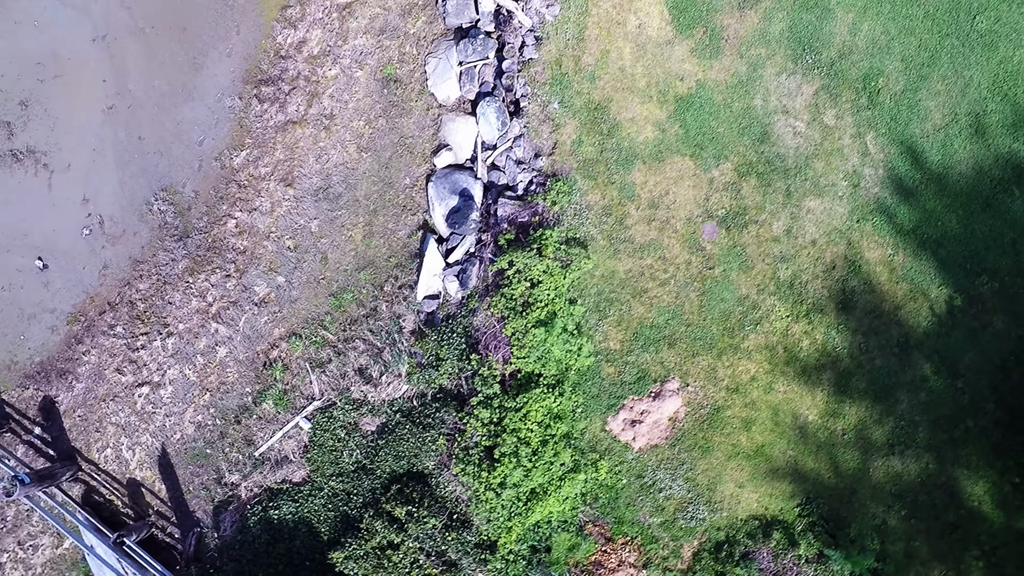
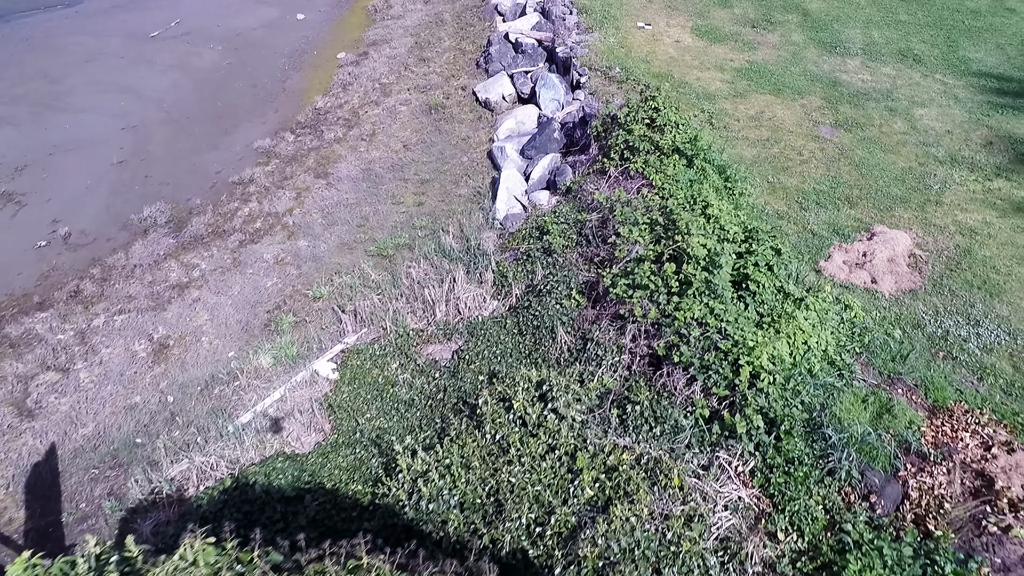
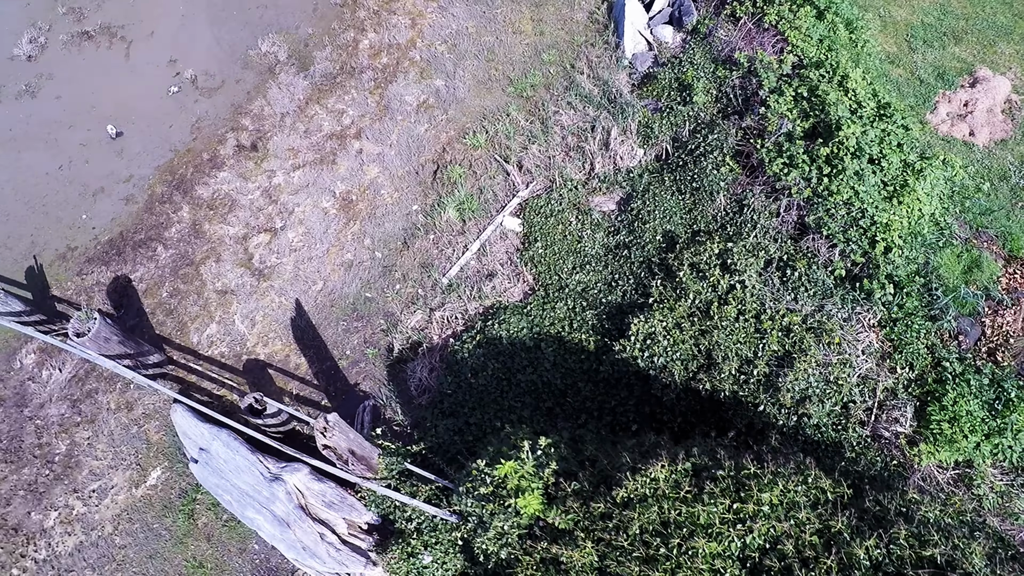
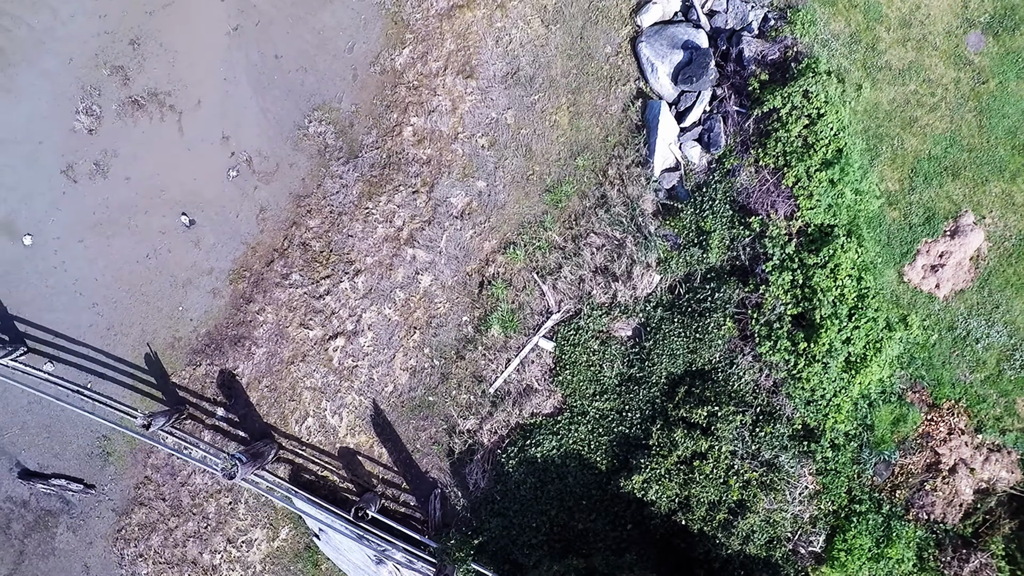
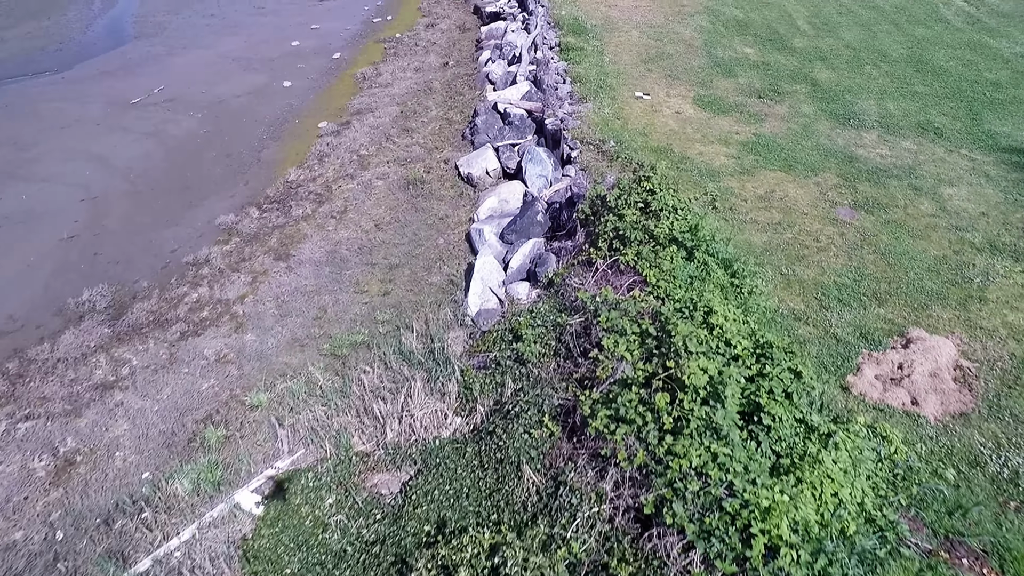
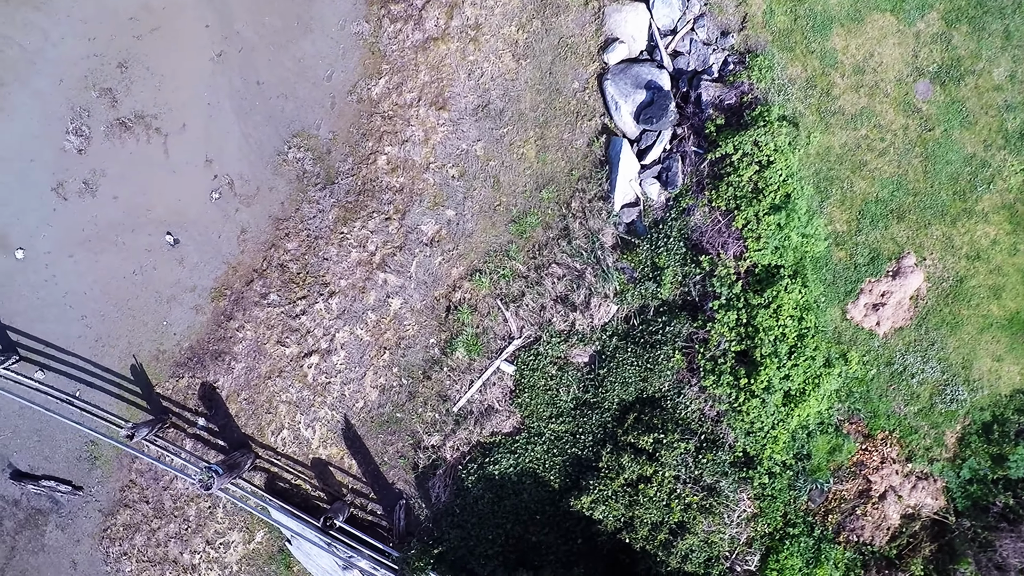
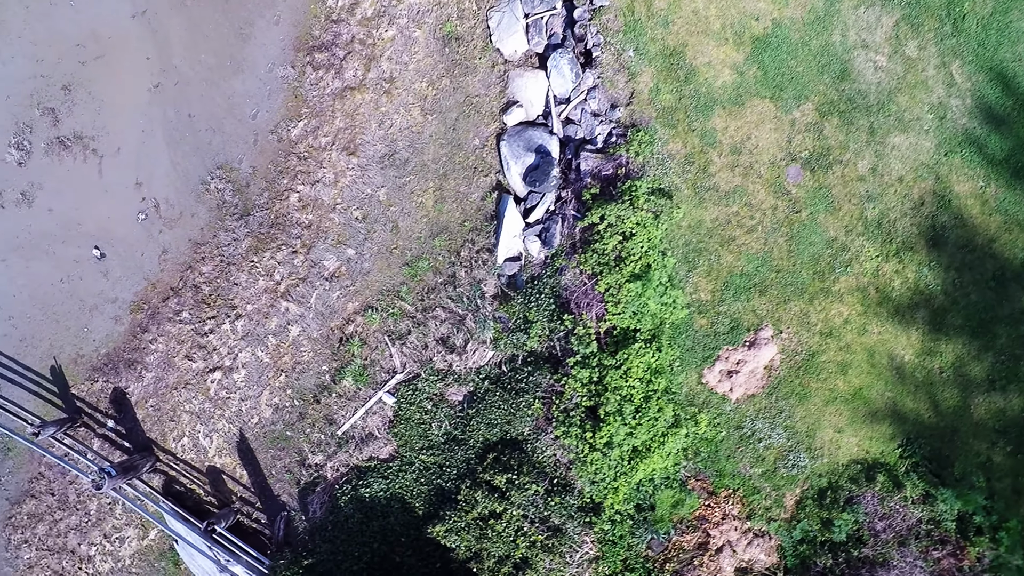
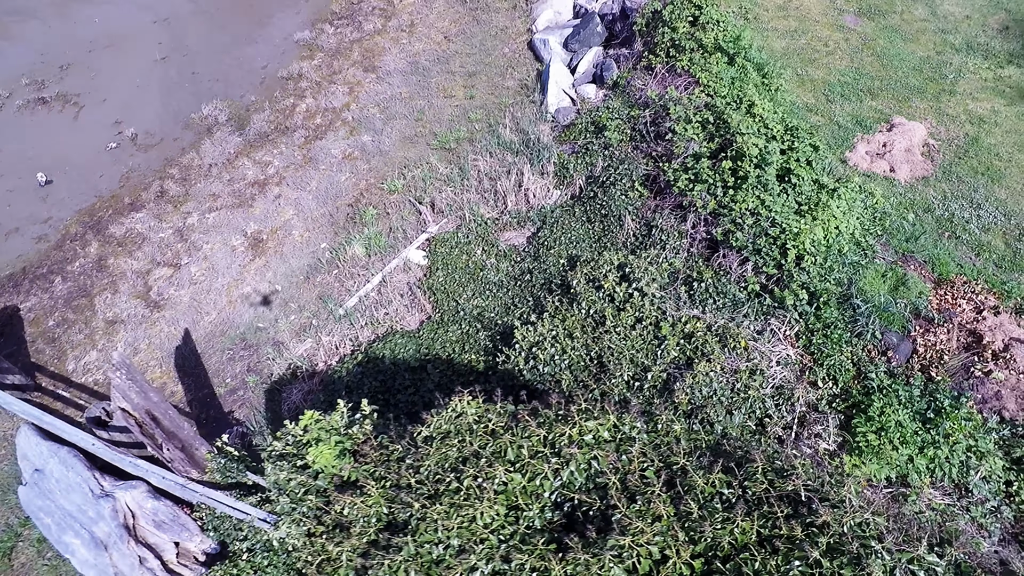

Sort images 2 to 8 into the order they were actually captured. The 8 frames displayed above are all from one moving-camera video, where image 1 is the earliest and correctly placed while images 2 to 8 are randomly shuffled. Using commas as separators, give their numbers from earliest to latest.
7, 6, 4, 3, 8, 2, 5
